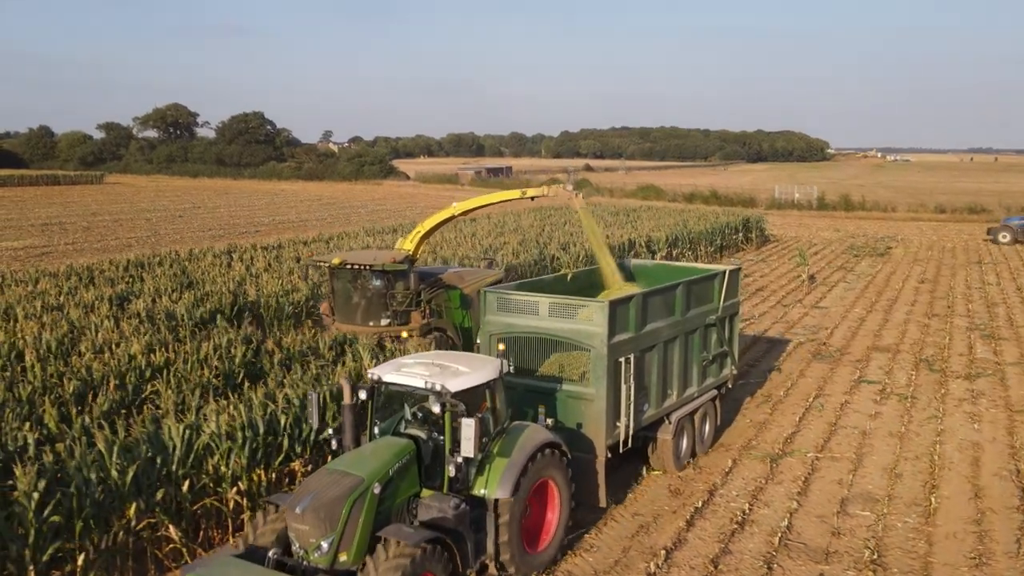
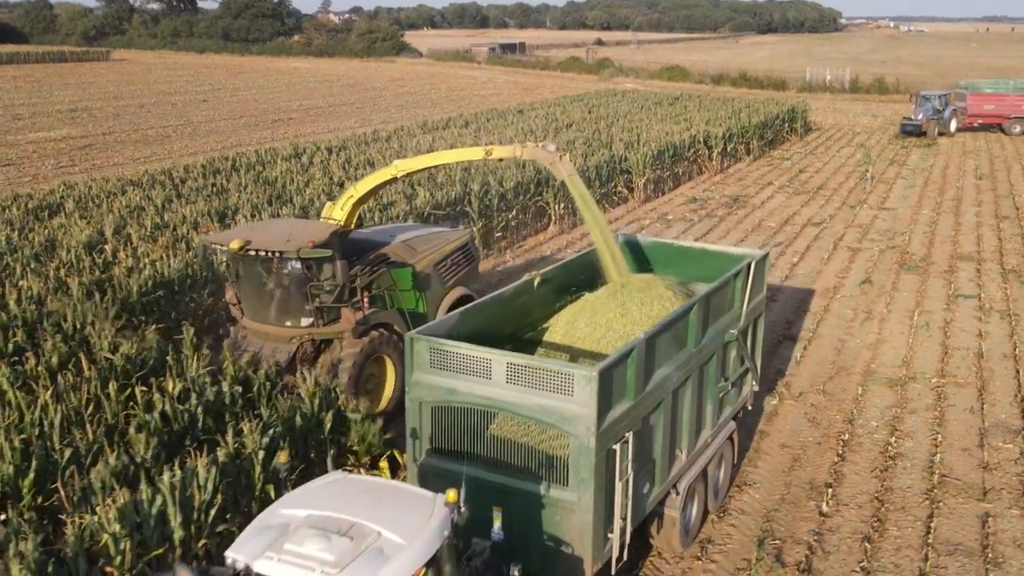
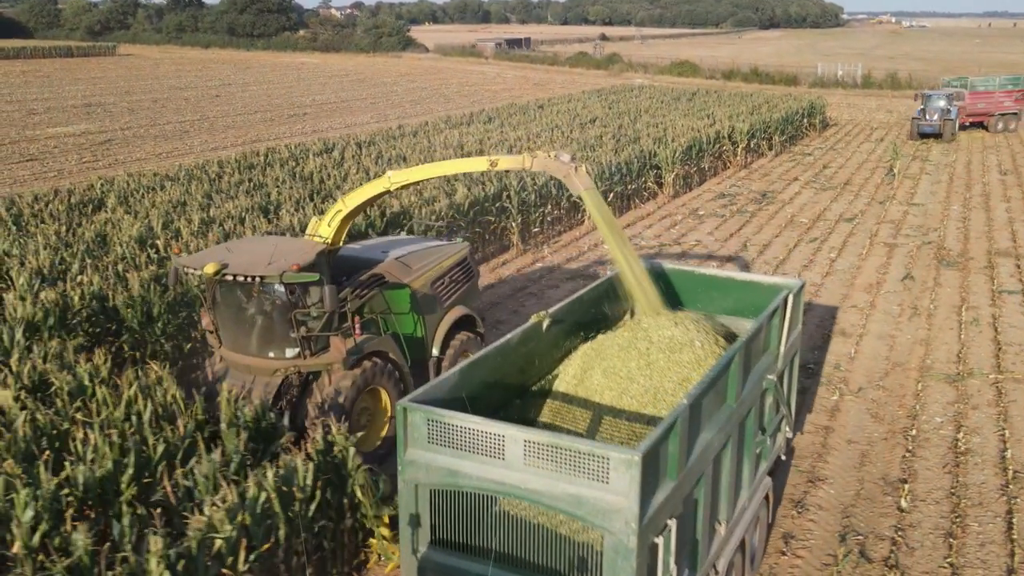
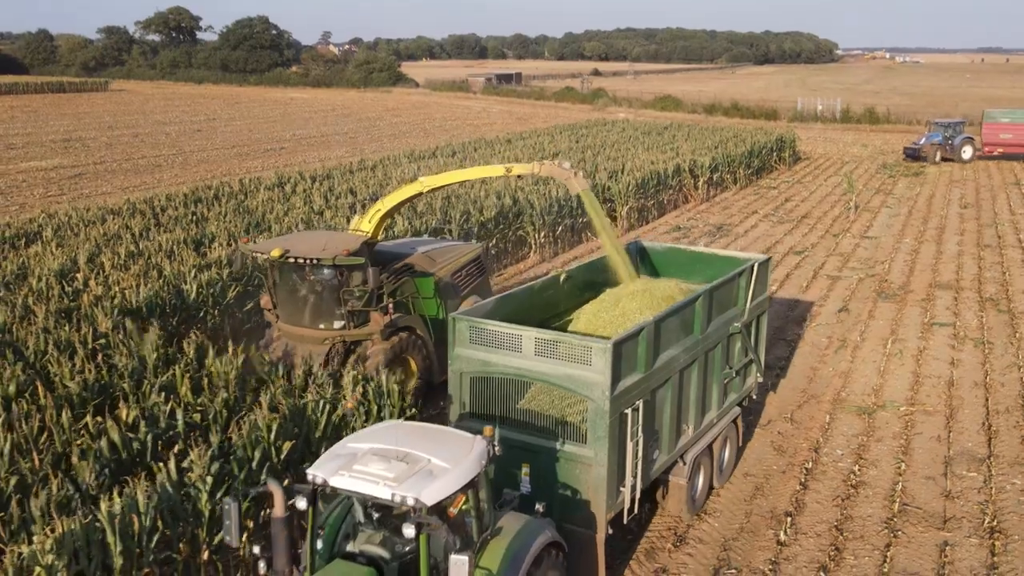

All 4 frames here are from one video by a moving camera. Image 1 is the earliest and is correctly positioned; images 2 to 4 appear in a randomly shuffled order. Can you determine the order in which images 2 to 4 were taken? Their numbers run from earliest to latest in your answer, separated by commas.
4, 2, 3
